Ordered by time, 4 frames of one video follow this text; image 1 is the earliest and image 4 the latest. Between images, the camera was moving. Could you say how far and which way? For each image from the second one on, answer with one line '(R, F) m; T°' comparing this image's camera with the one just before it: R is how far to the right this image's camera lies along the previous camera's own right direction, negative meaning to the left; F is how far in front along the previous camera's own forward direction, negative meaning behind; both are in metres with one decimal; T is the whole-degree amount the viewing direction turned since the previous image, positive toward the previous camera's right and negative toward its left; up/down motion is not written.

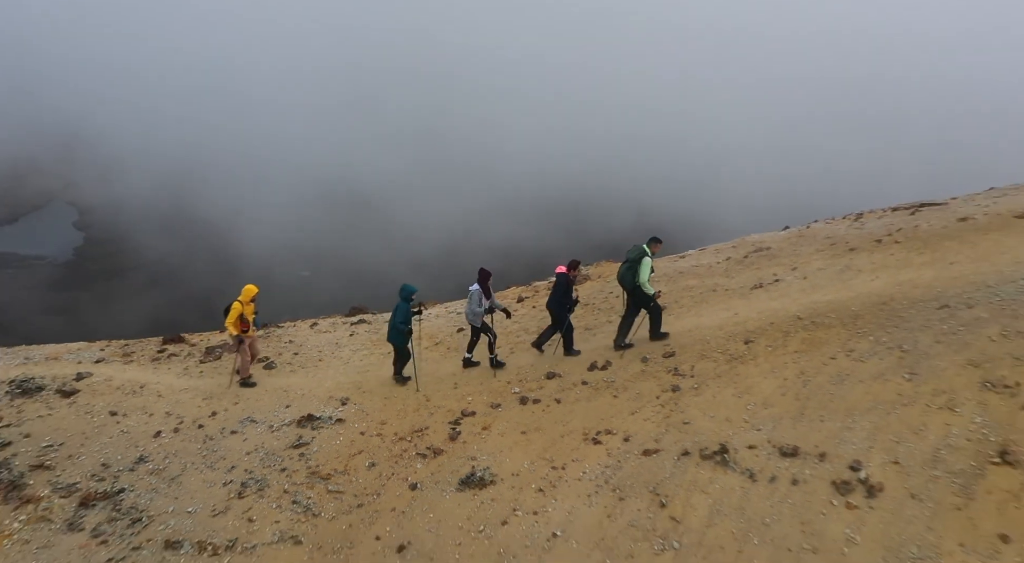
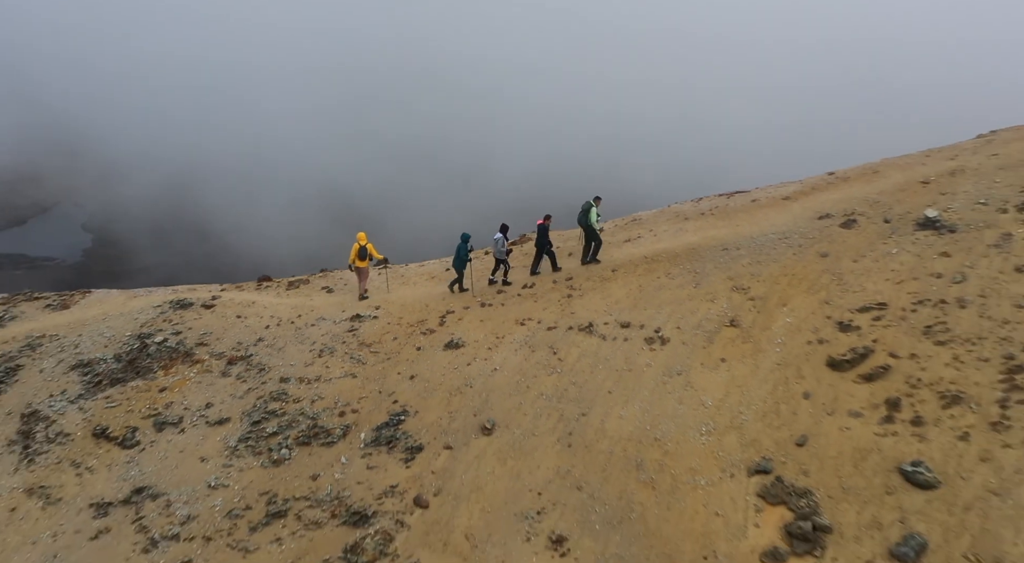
(+0.7, -4.4) m; 0°
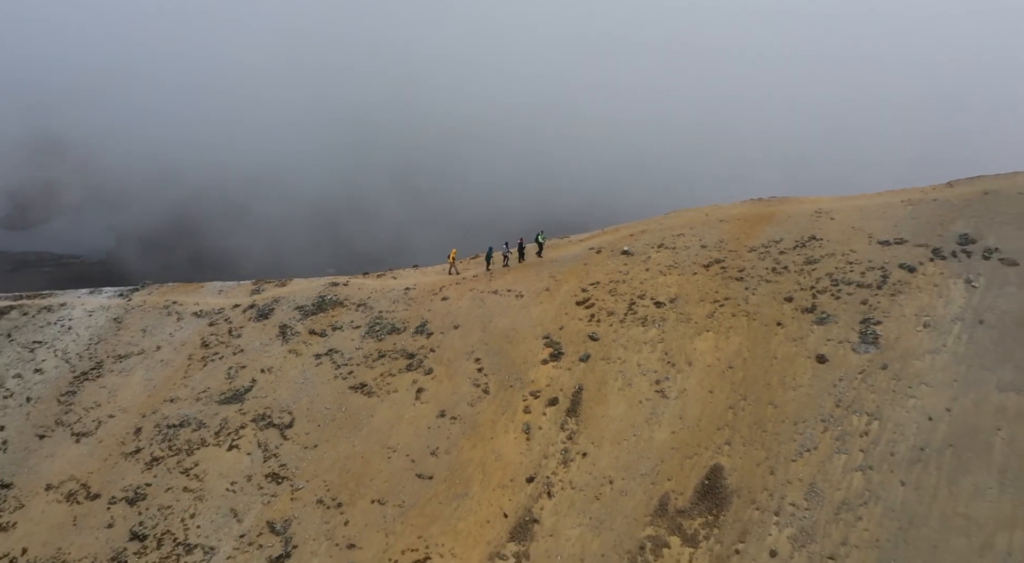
(+2.4, -16.0) m; -1°
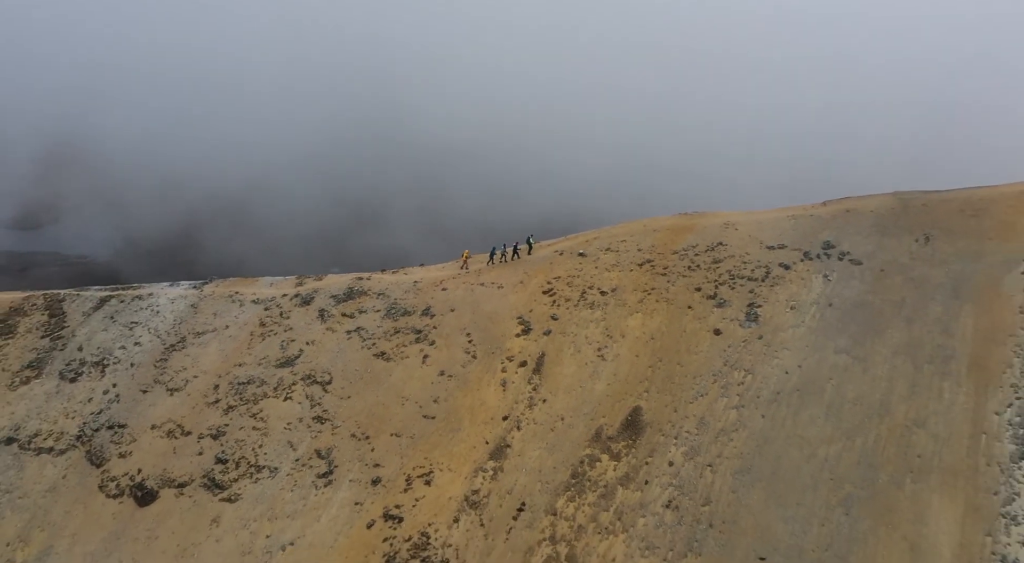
(+1.2, -8.1) m; 0°
